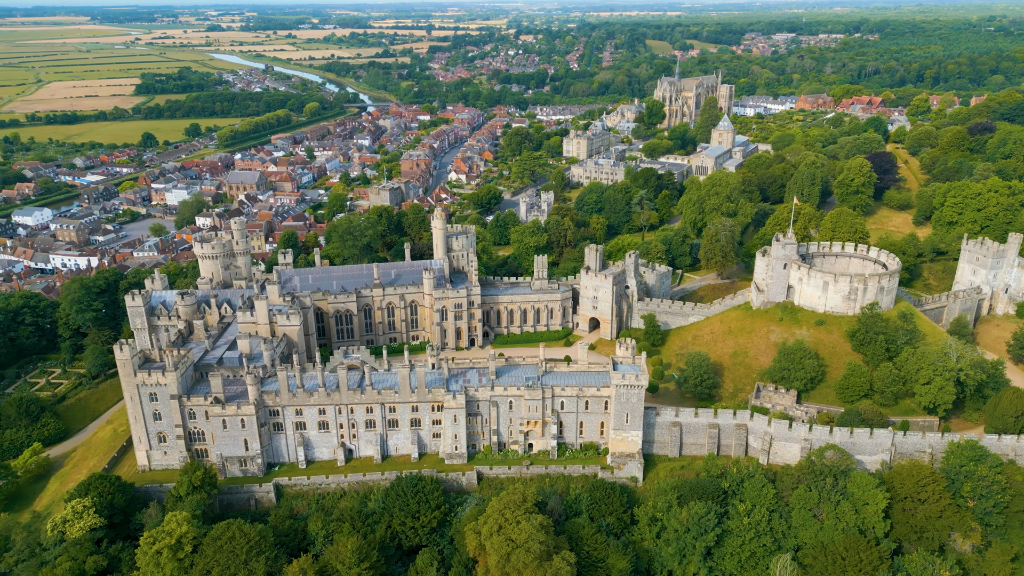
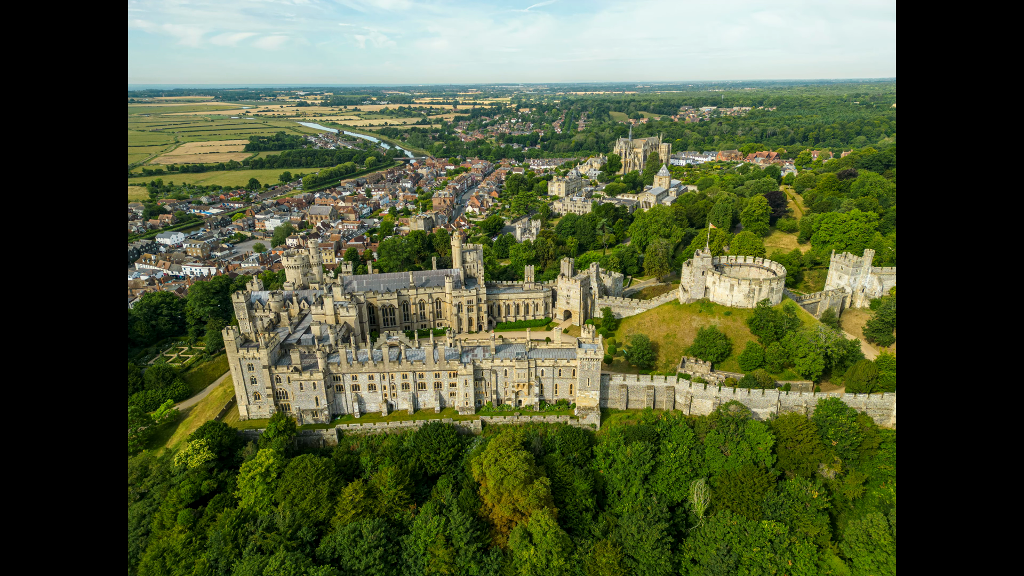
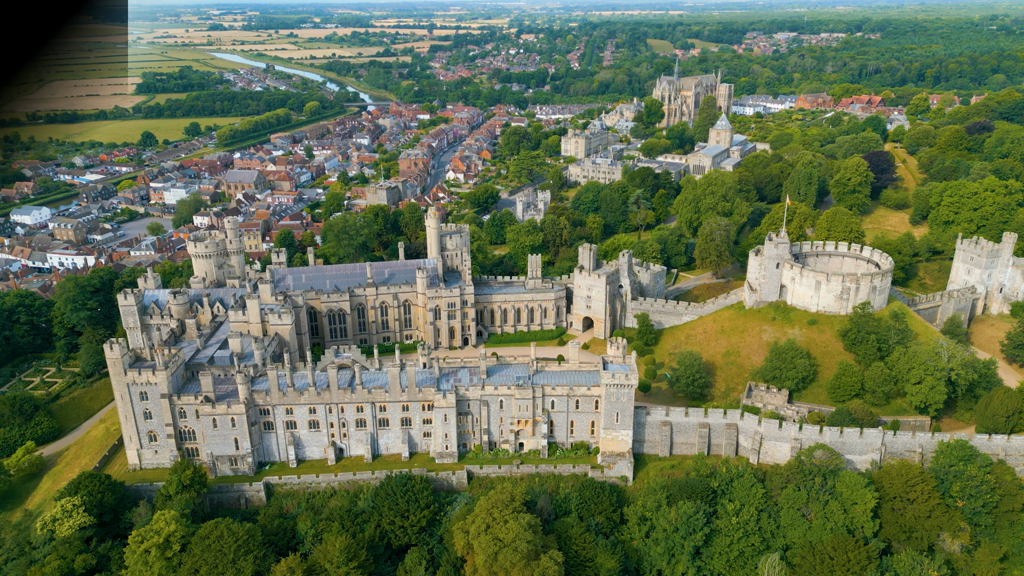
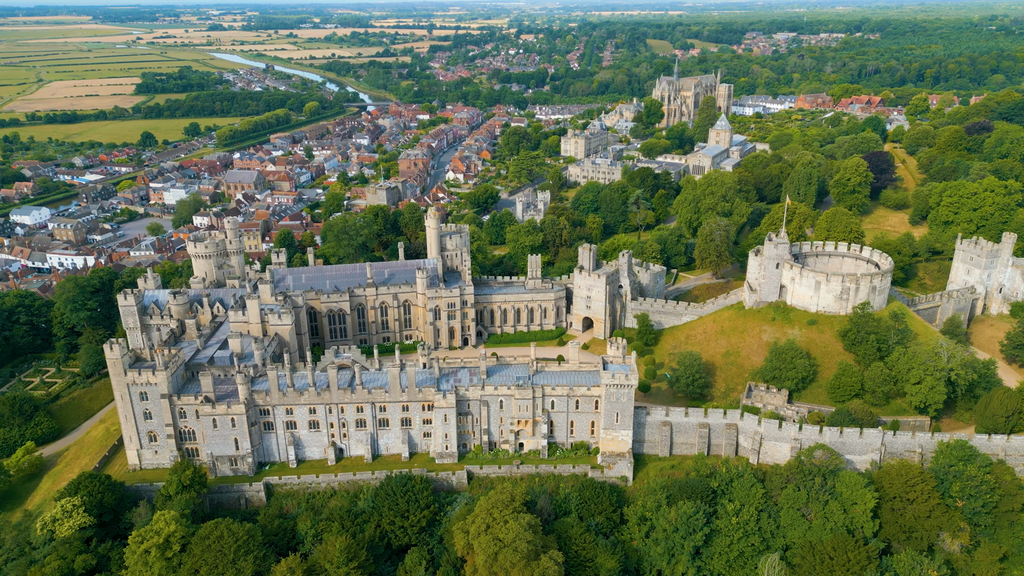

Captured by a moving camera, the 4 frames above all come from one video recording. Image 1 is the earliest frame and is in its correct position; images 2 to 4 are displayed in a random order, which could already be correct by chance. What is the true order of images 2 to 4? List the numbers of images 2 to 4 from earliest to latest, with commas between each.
4, 3, 2
